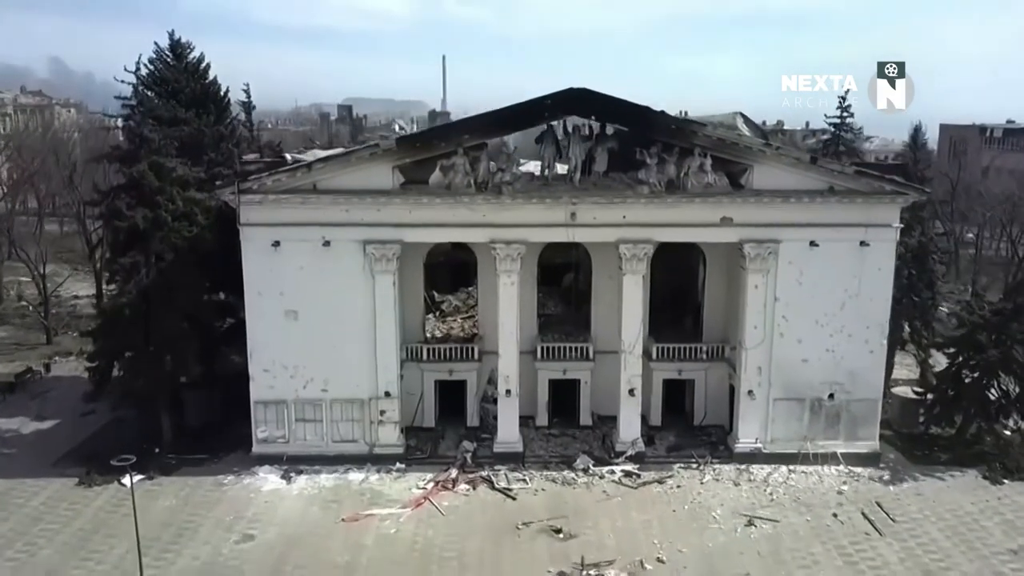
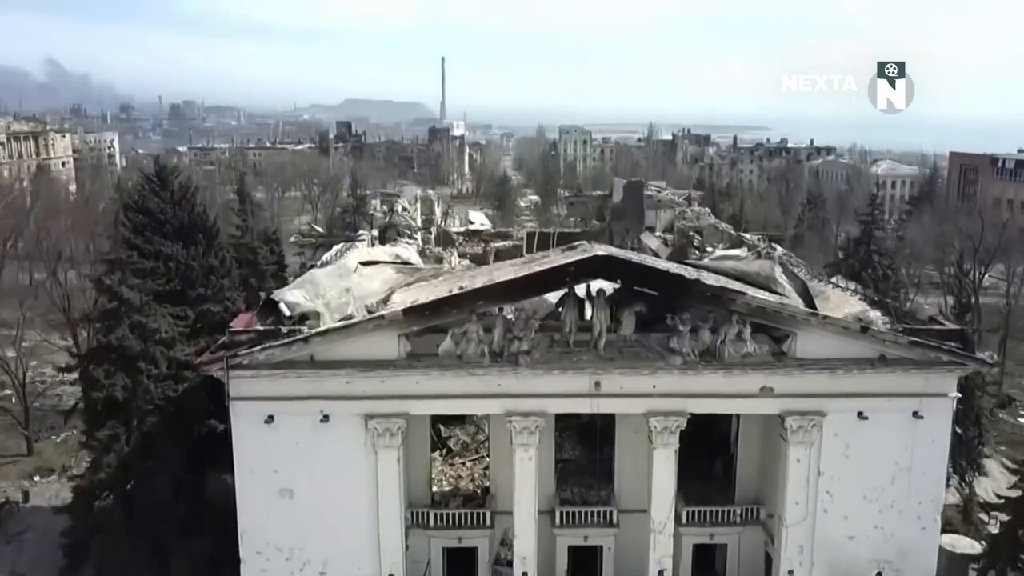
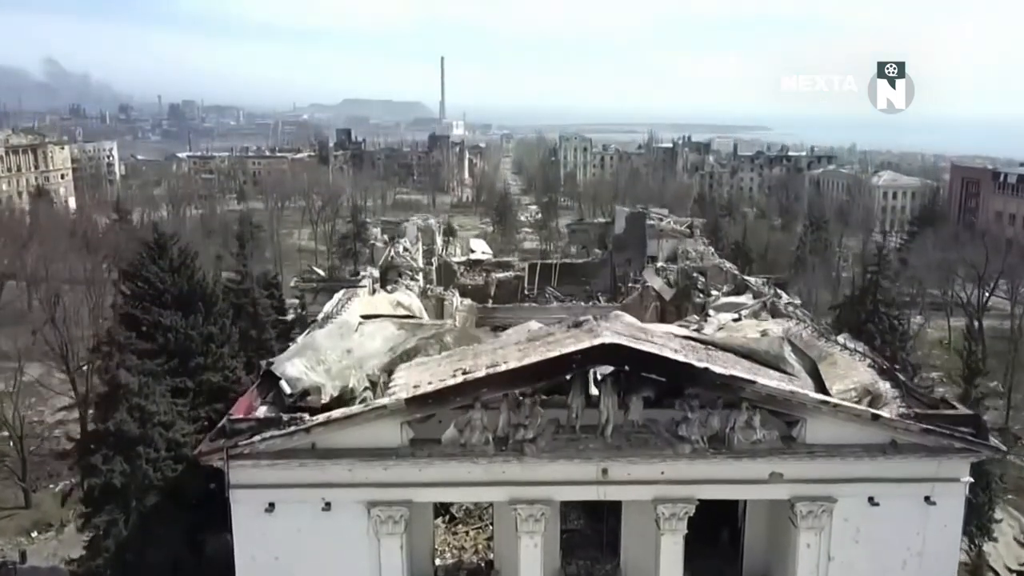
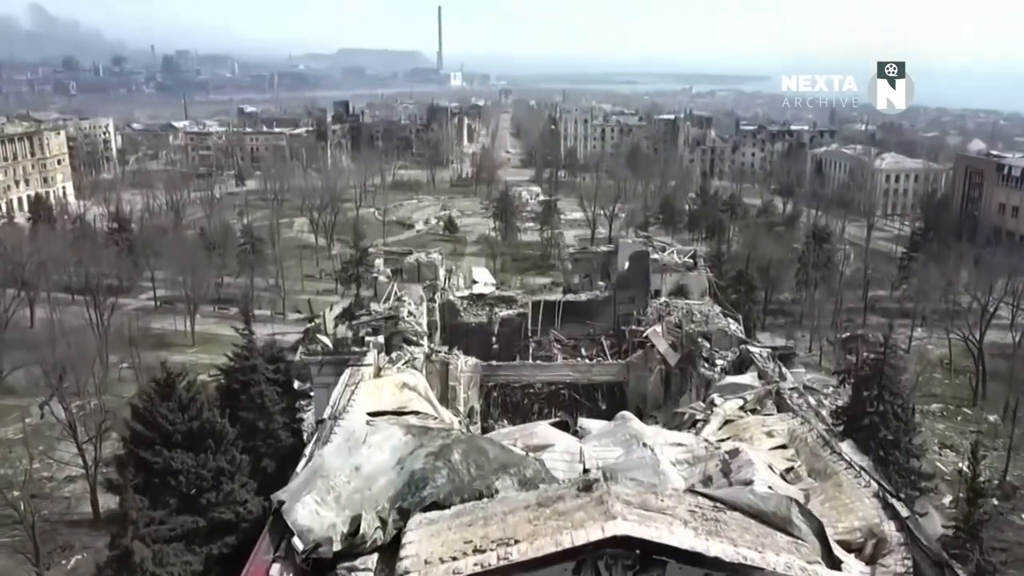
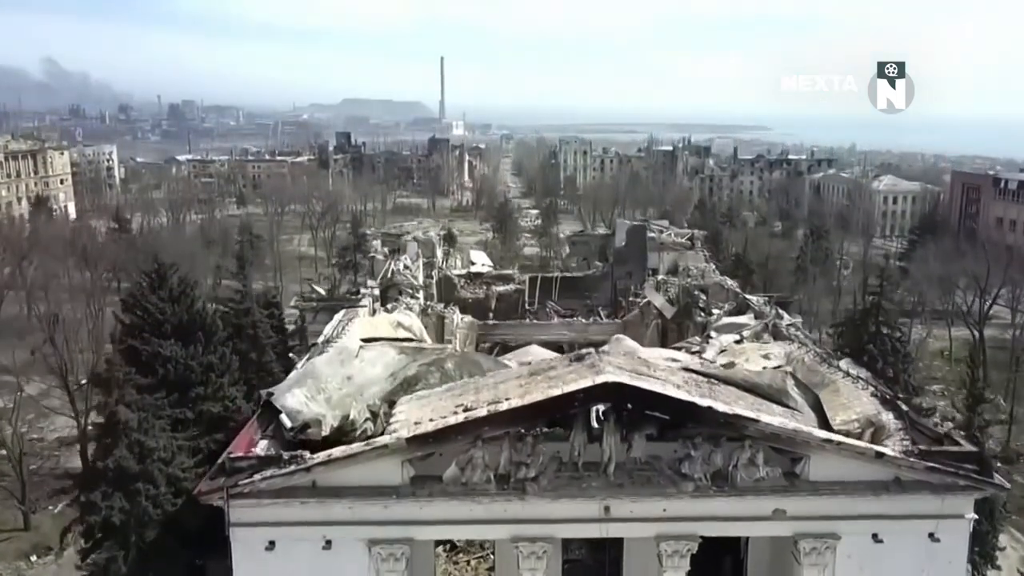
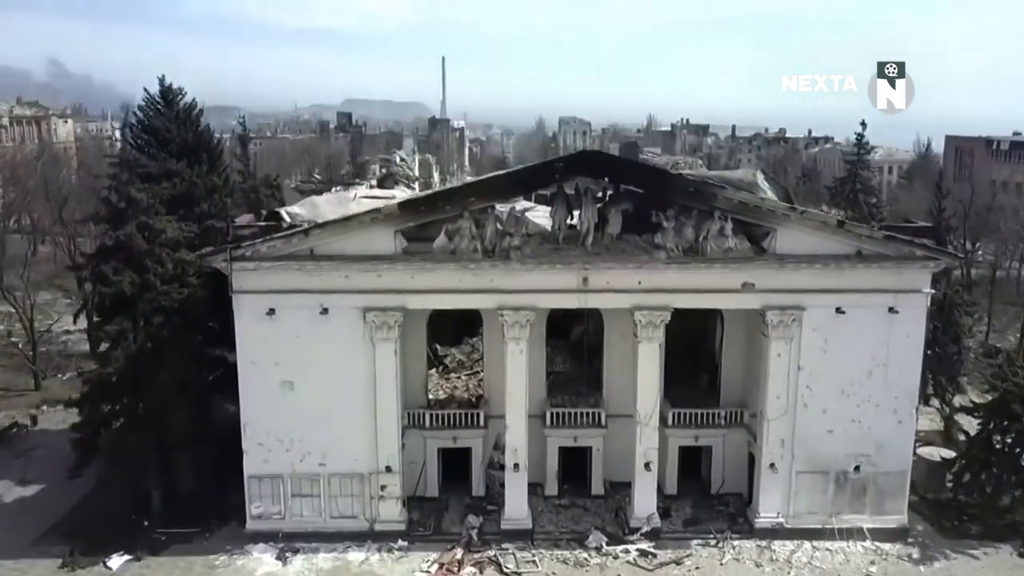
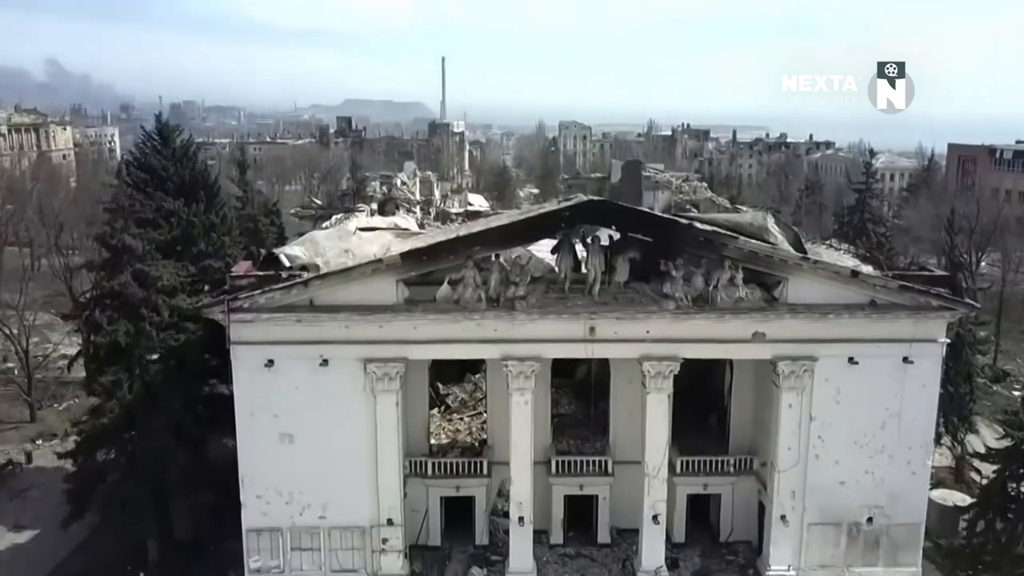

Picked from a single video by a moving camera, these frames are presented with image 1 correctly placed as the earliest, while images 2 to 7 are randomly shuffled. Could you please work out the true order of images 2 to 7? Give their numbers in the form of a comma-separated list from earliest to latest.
6, 7, 2, 3, 5, 4
